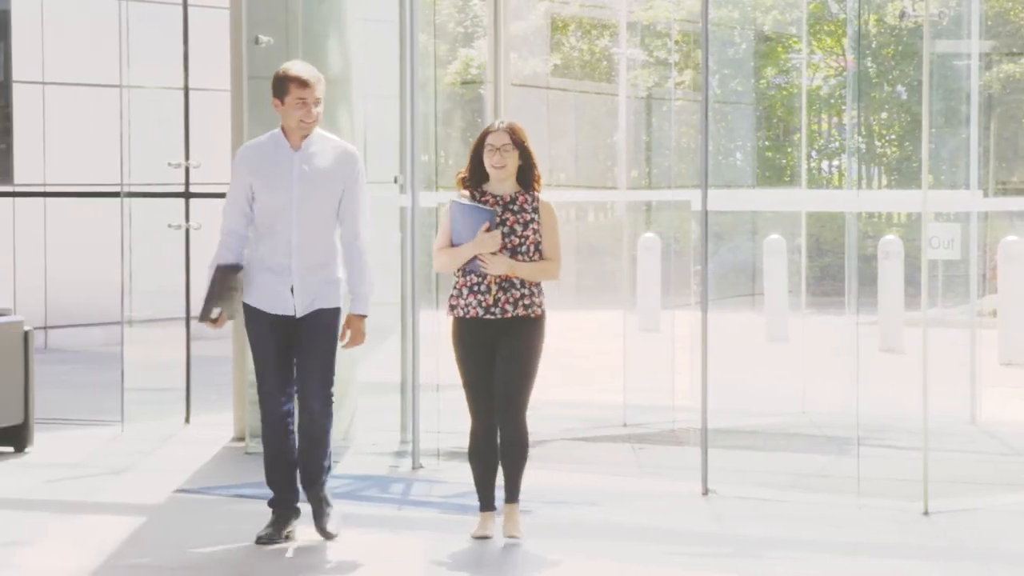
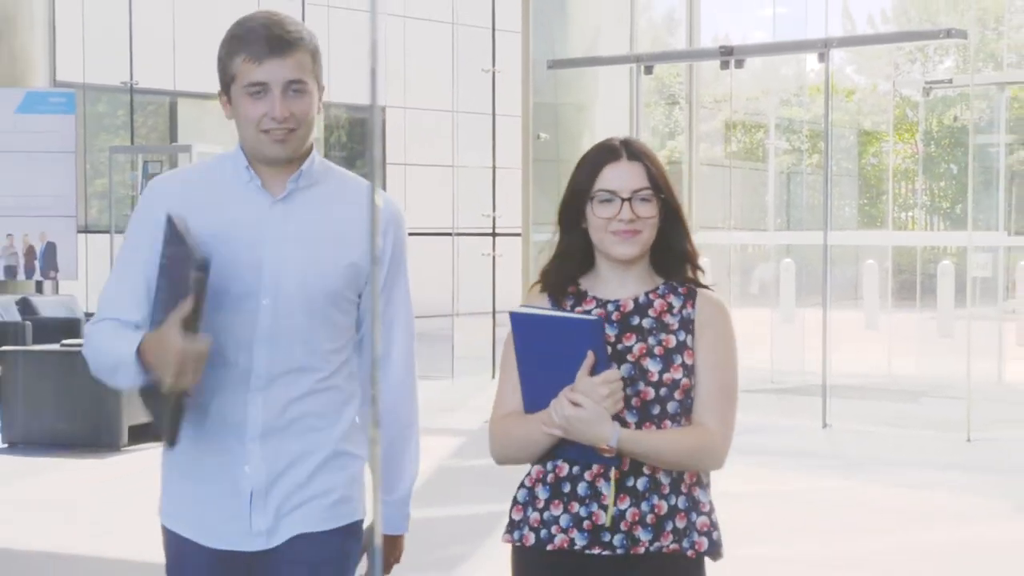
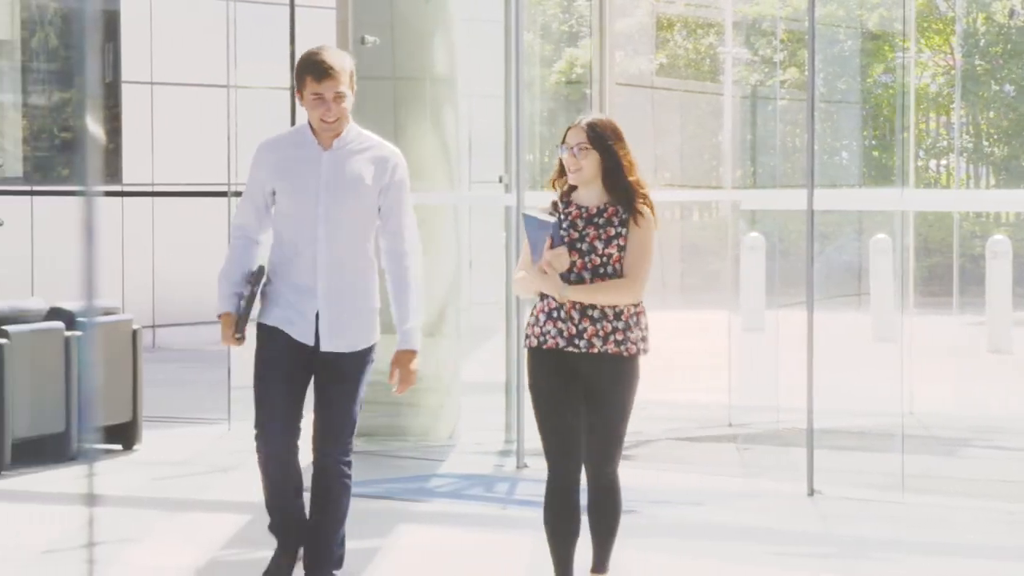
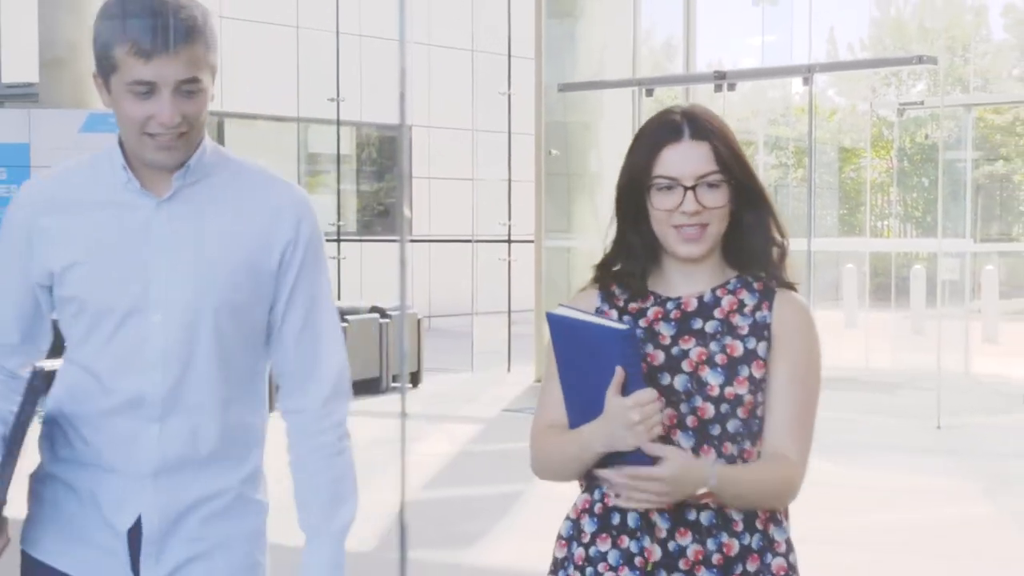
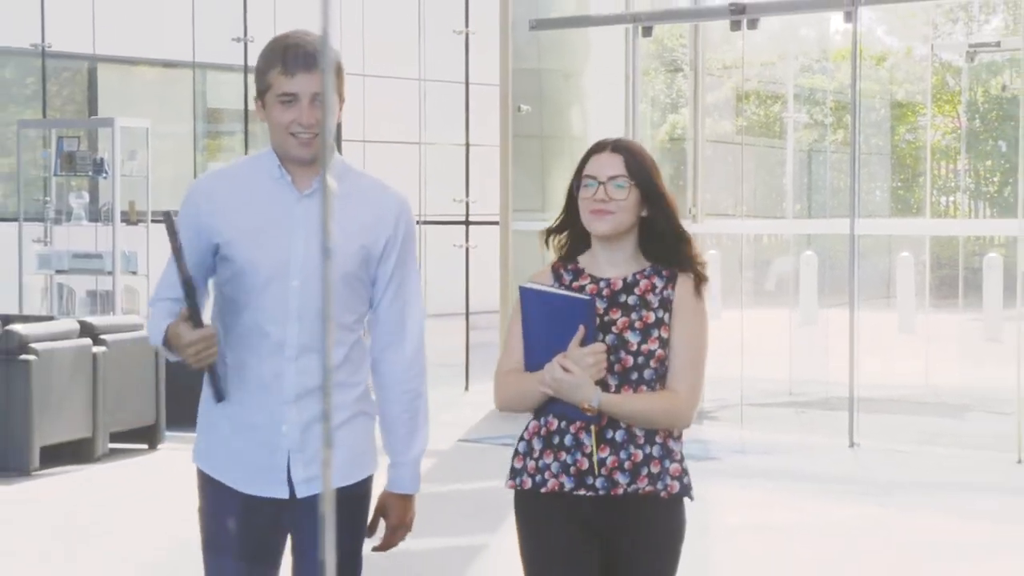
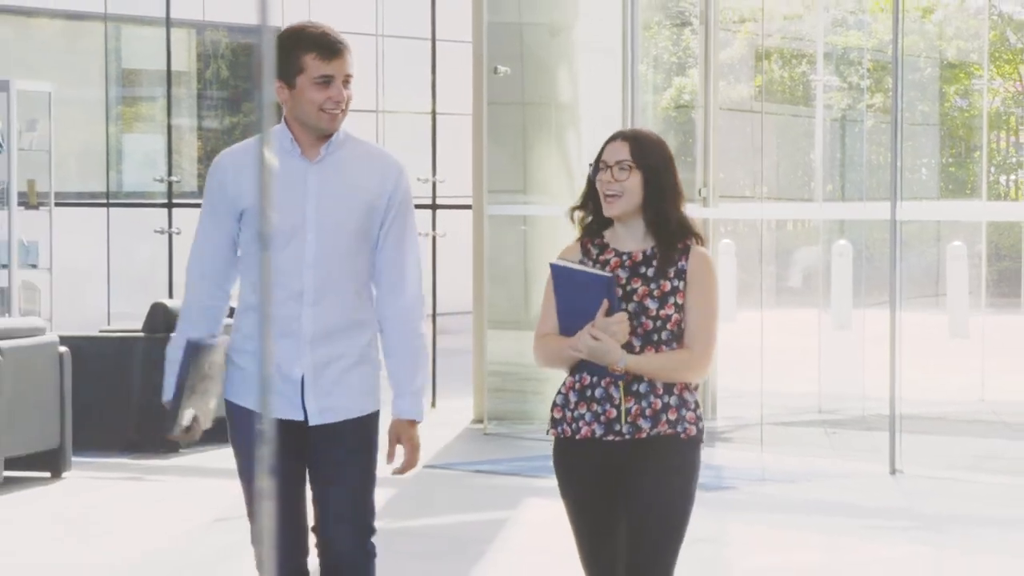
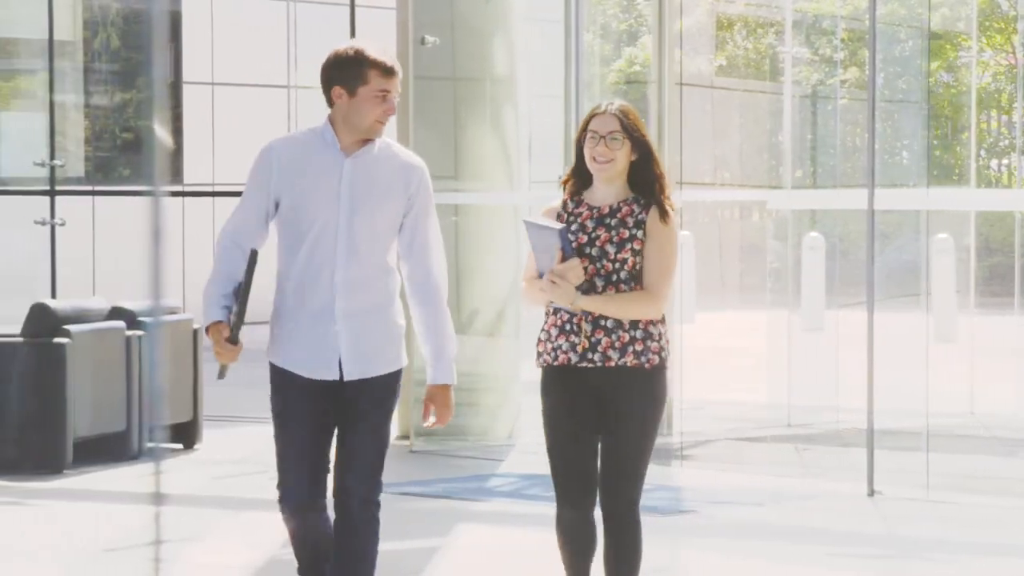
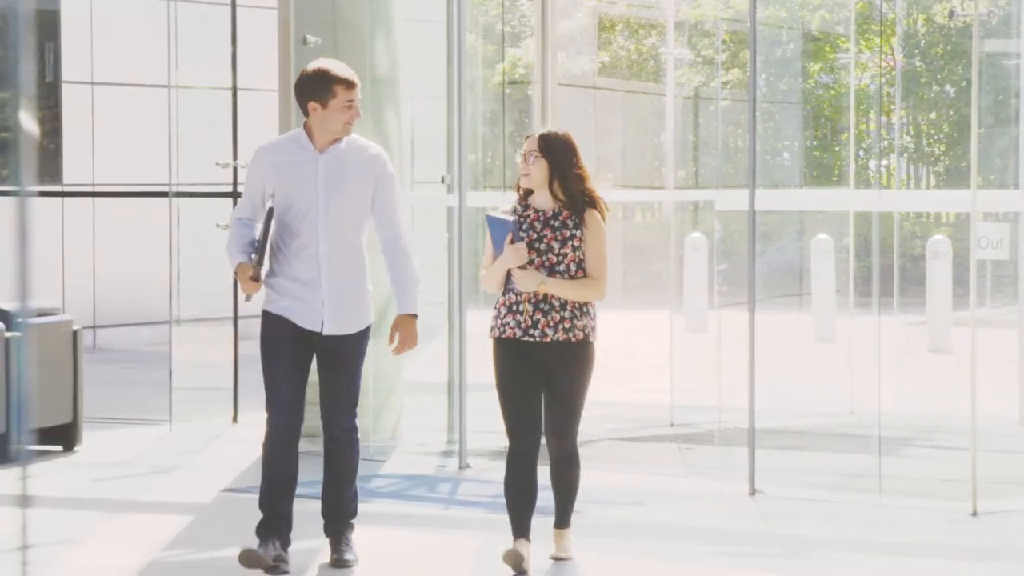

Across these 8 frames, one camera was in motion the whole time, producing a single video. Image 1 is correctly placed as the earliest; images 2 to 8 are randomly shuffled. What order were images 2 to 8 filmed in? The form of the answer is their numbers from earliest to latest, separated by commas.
8, 3, 7, 6, 5, 2, 4
